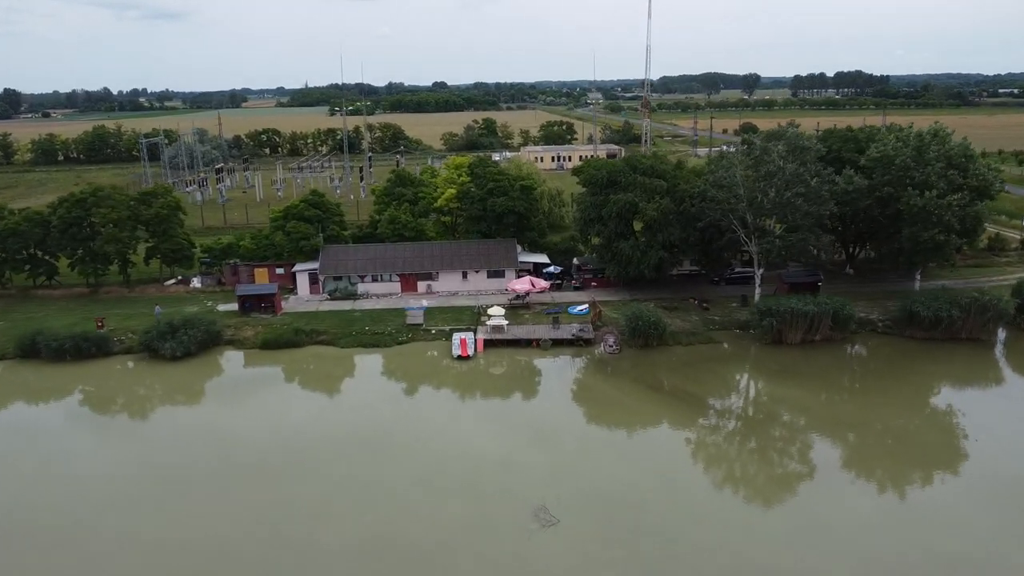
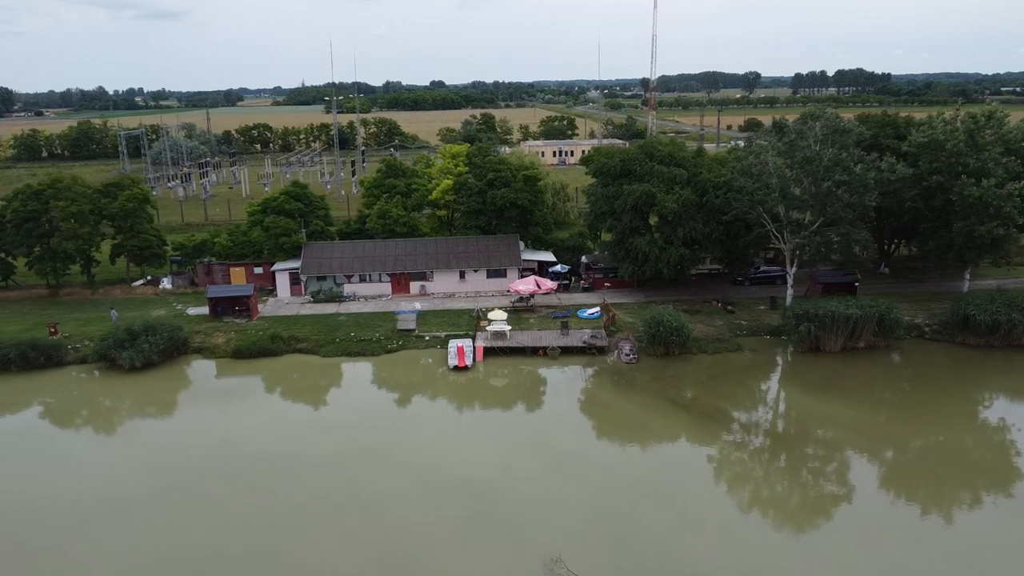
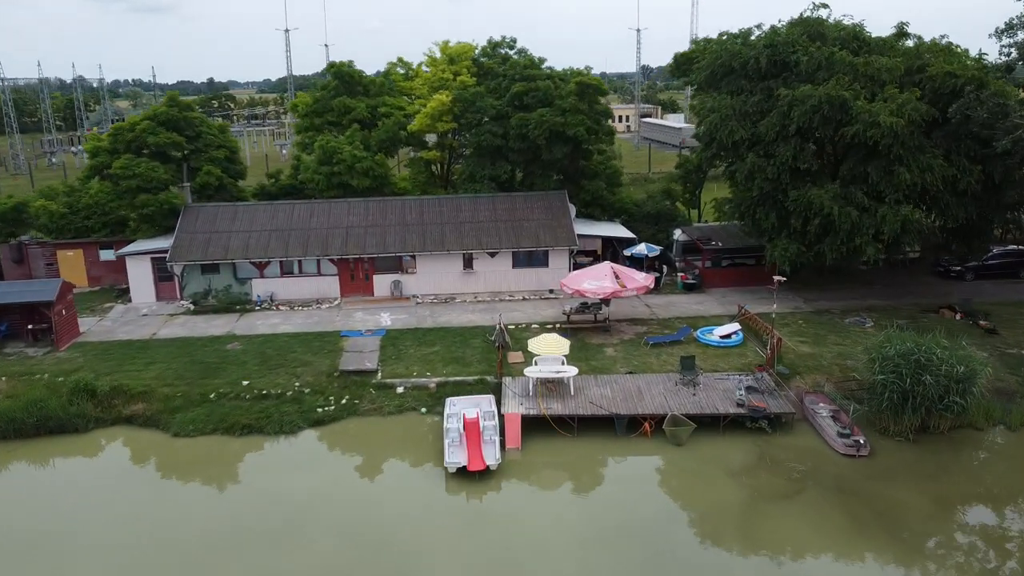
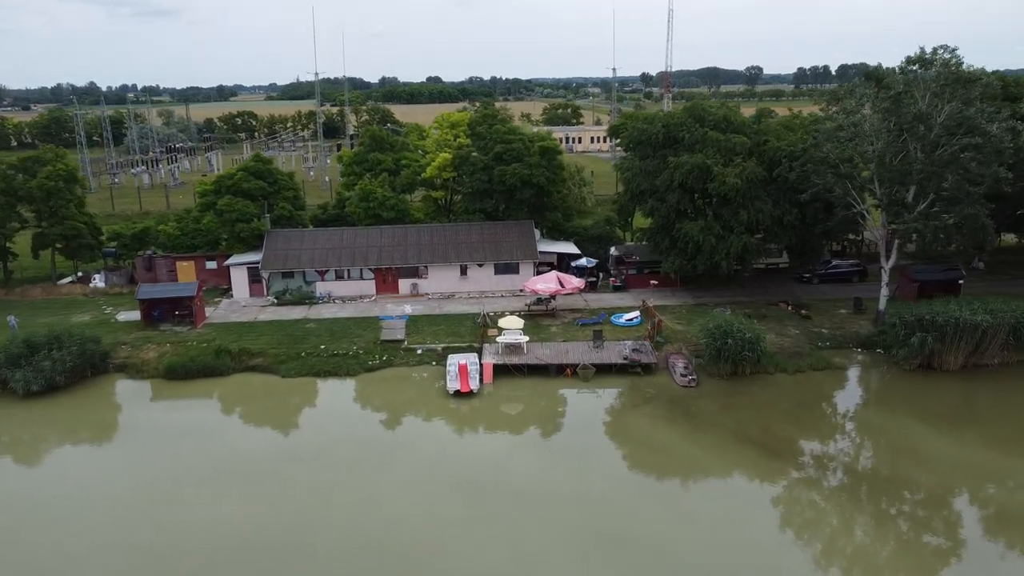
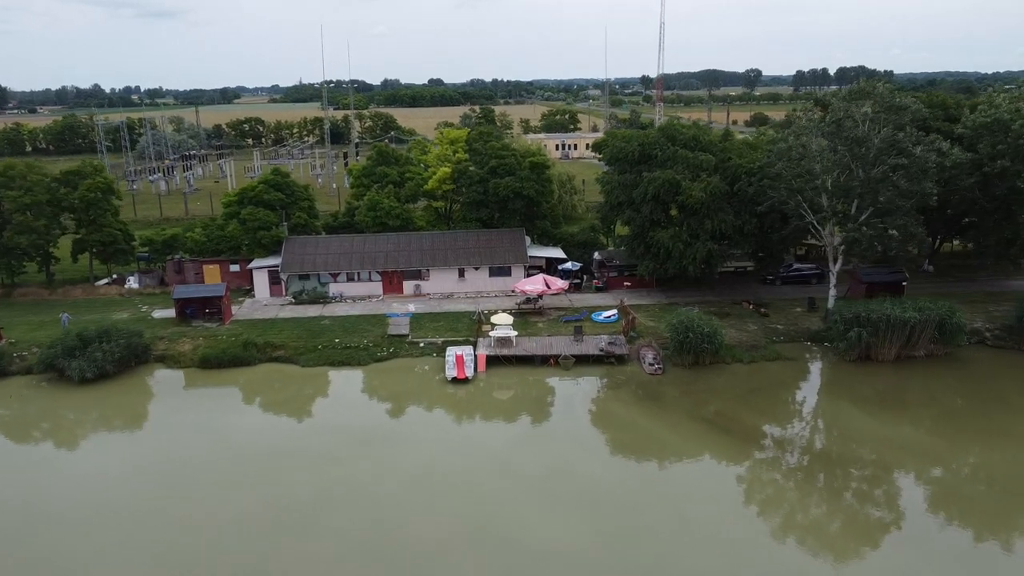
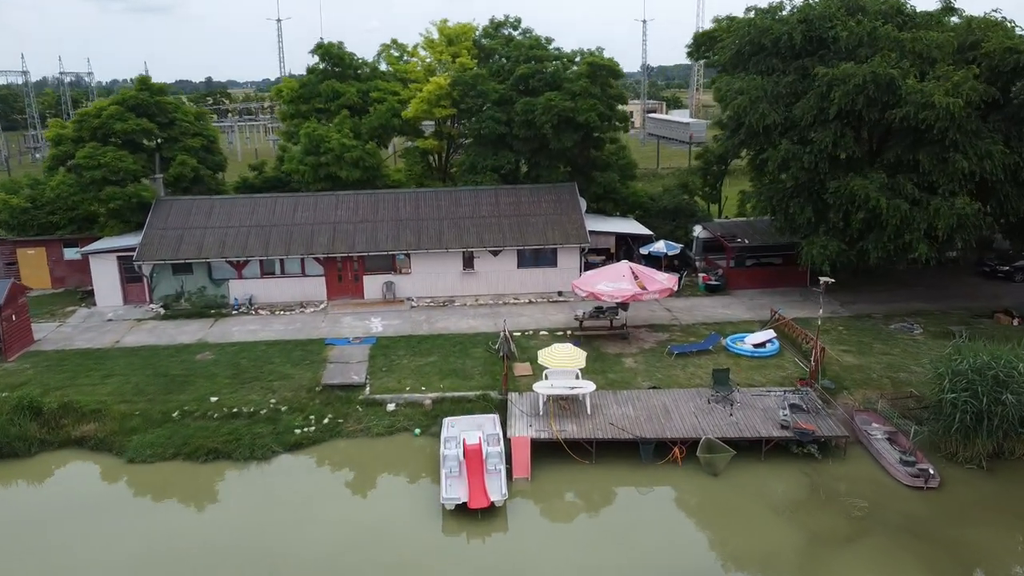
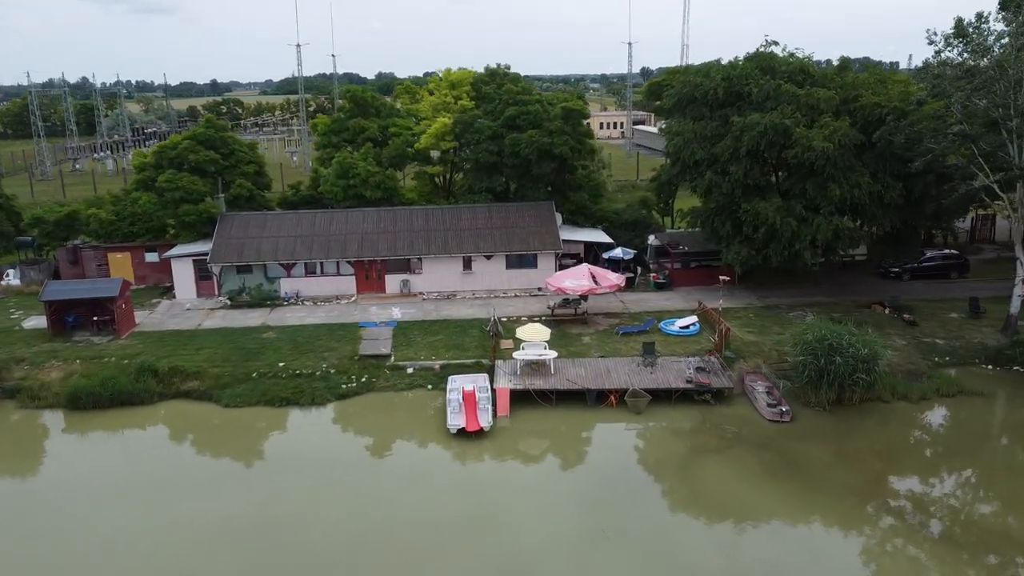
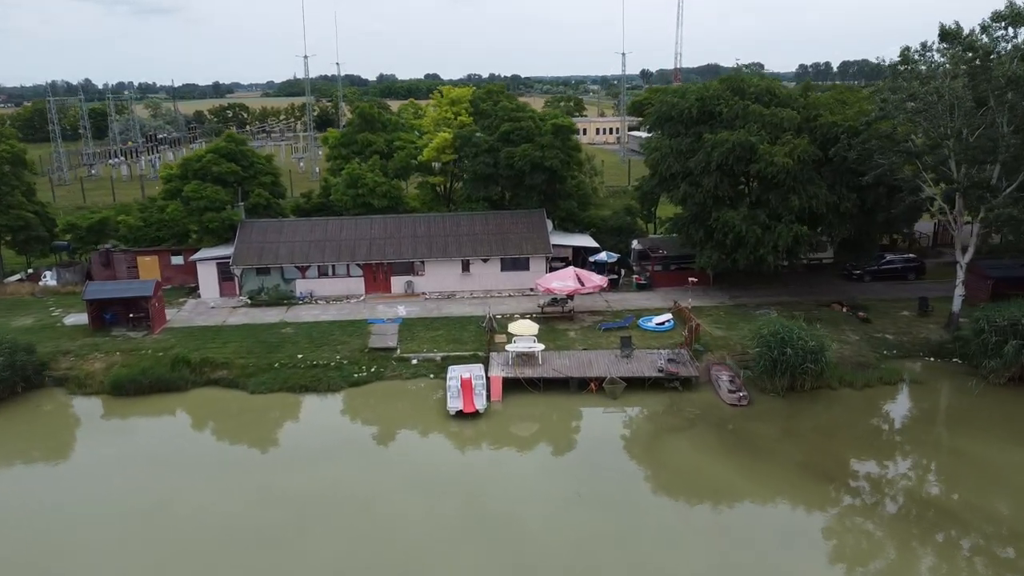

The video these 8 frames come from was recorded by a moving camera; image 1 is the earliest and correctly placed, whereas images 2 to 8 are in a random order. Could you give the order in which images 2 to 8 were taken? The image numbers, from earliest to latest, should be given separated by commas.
2, 5, 4, 8, 7, 3, 6
